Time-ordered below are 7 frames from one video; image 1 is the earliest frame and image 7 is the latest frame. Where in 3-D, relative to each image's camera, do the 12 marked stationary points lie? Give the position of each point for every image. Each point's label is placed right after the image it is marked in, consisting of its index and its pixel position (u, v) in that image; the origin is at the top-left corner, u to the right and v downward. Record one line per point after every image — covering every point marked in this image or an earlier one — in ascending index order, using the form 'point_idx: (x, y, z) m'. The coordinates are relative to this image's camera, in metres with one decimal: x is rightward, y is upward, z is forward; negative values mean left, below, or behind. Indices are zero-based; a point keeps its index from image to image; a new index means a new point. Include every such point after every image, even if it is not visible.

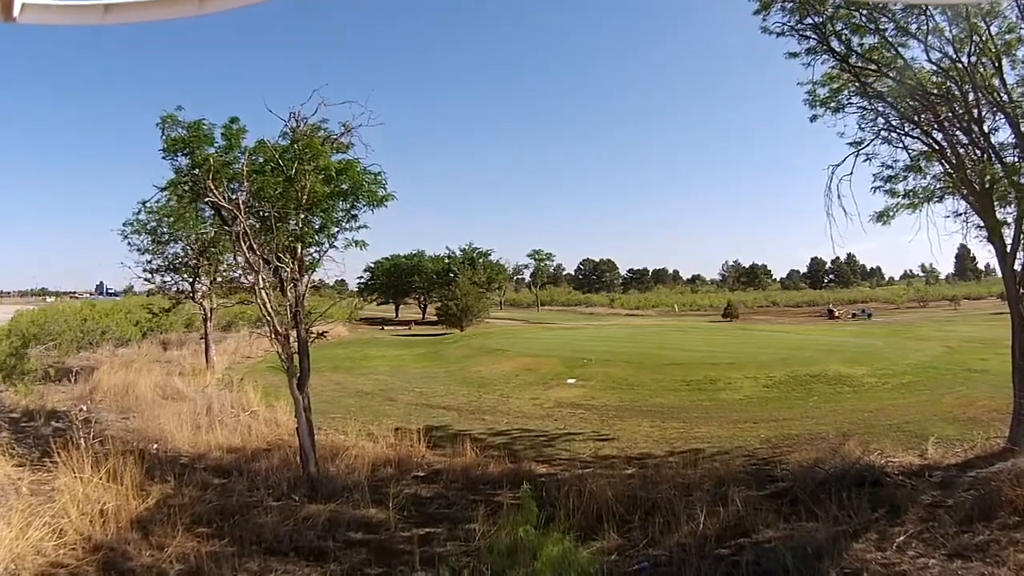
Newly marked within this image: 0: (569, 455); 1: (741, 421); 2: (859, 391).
0: (+0.6, -1.8, +6.7) m
1: (+3.1, -1.8, +8.4) m
2: (+6.2, -1.8, +11.1) m
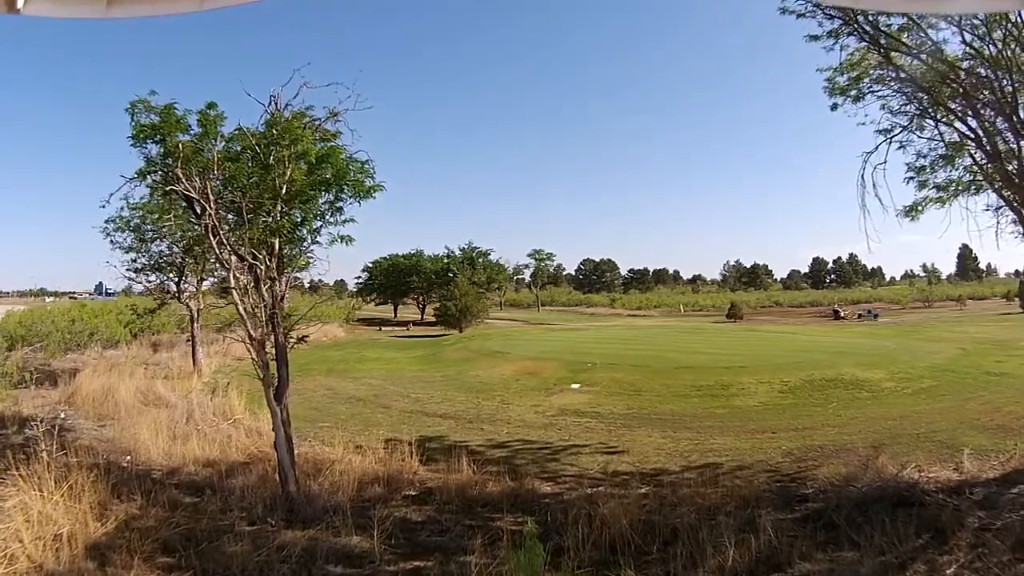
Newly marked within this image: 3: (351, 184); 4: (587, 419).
0: (+0.6, -1.8, +6.1) m
1: (+3.1, -1.8, +7.8) m
2: (+6.2, -1.8, +10.5) m
3: (-1.6, +1.0, +6.1) m
4: (+1.0, -1.7, +8.1) m
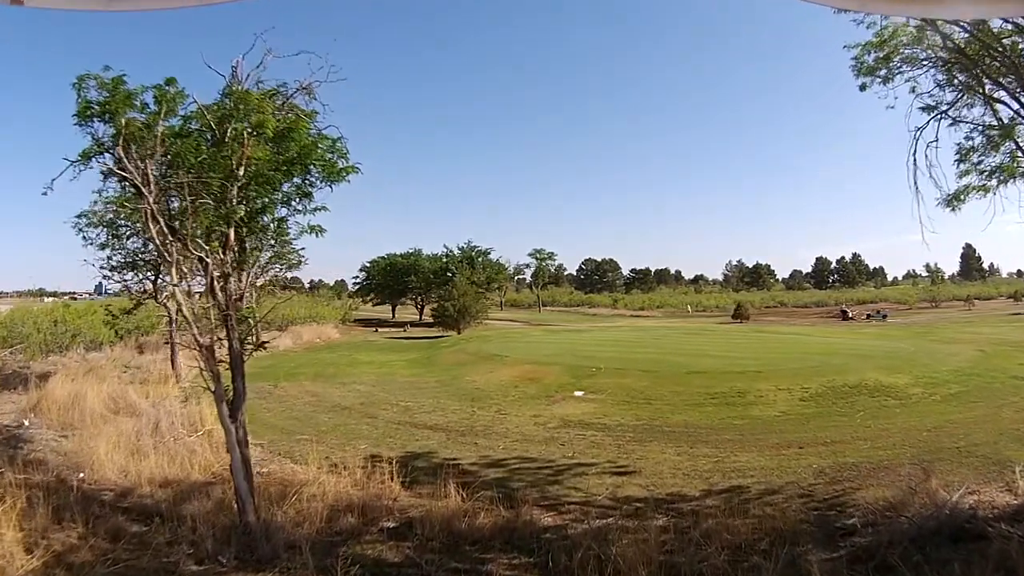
0: (+0.6, -1.8, +5.3) m
1: (+3.1, -1.8, +7.0) m
2: (+6.2, -1.8, +9.7) m
3: (-1.6, +1.0, +5.3) m
4: (+1.0, -1.7, +7.3) m
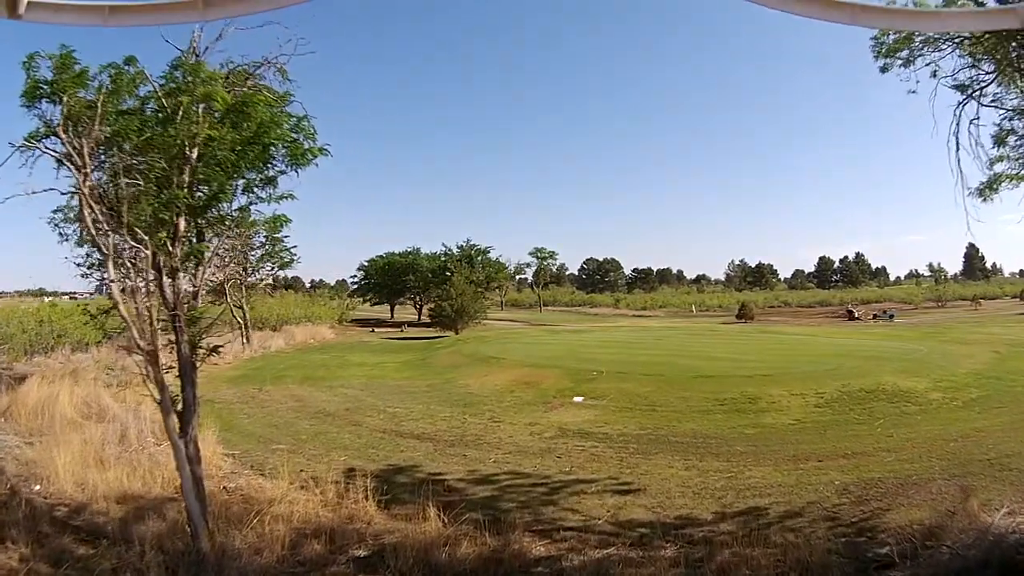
0: (+0.5, -1.8, +4.7) m
1: (+3.0, -1.8, +6.4) m
2: (+6.1, -1.8, +9.1) m
3: (-1.7, +1.1, +4.7) m
4: (+0.9, -1.7, +6.7) m
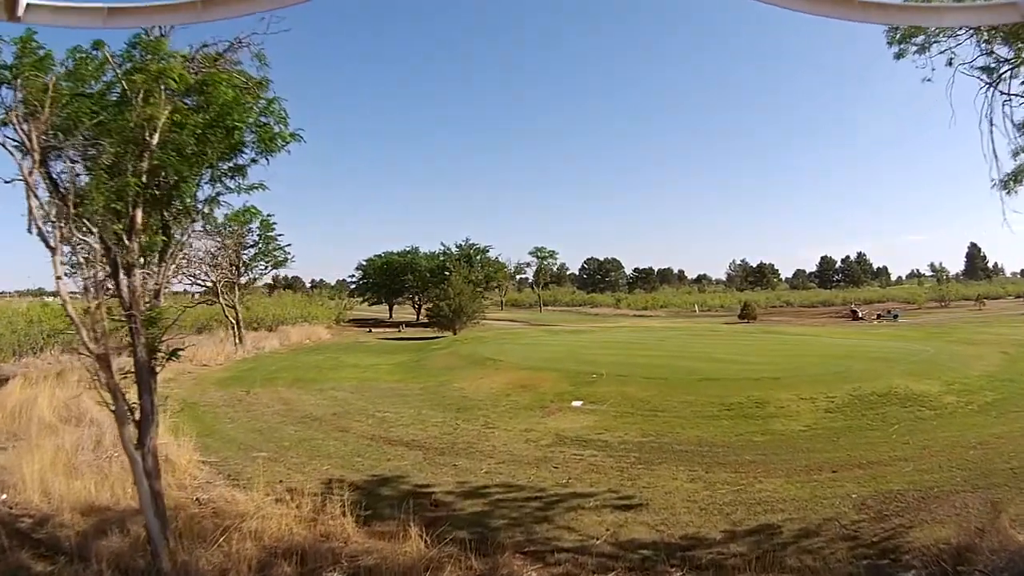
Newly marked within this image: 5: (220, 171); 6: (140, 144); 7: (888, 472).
0: (+0.4, -1.8, +4.3) m
1: (+2.9, -1.7, +6.0) m
2: (+6.1, -1.8, +8.7) m
3: (-1.8, +1.1, +4.3) m
4: (+0.8, -1.7, +6.3) m
5: (-2.1, +0.8, +4.5) m
6: (-2.4, +0.9, +4.0) m
7: (+3.7, -1.8, +6.1) m
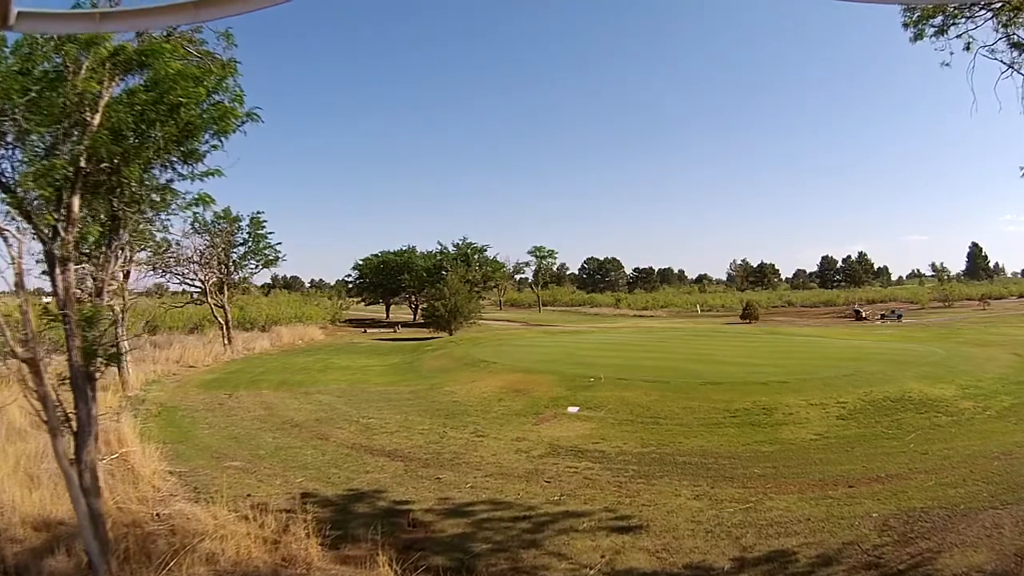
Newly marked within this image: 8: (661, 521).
0: (+0.3, -1.8, +3.8) m
1: (+2.8, -1.7, +5.5) m
2: (+6.0, -1.8, +8.2) m
3: (-1.9, +1.1, +3.8) m
4: (+0.7, -1.7, +5.8) m
5: (-2.2, +0.9, +4.0) m
6: (-2.5, +1.0, +3.6) m
7: (+3.6, -1.8, +5.6) m
8: (+1.1, -1.7, +4.5) m
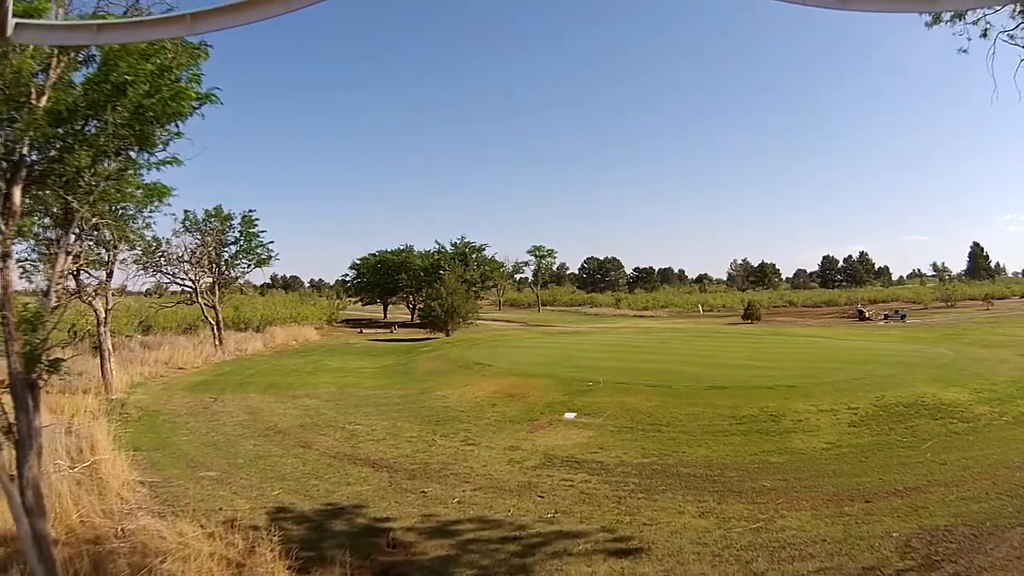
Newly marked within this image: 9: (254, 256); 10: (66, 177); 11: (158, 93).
0: (+0.2, -1.8, +3.4) m
1: (+2.8, -1.7, +5.1) m
2: (+5.9, -1.8, +7.8) m
3: (-2.0, +1.1, +3.4) m
4: (+0.6, -1.7, +5.4) m
5: (-2.3, +0.9, +3.6) m
6: (-2.6, +1.0, +3.2) m
7: (+3.5, -1.8, +5.2) m
8: (+1.0, -1.7, +4.1) m
9: (-8.2, +1.0, +19.7) m
10: (-2.6, +0.6, +3.5) m
11: (-2.0, +1.1, +3.5) m
